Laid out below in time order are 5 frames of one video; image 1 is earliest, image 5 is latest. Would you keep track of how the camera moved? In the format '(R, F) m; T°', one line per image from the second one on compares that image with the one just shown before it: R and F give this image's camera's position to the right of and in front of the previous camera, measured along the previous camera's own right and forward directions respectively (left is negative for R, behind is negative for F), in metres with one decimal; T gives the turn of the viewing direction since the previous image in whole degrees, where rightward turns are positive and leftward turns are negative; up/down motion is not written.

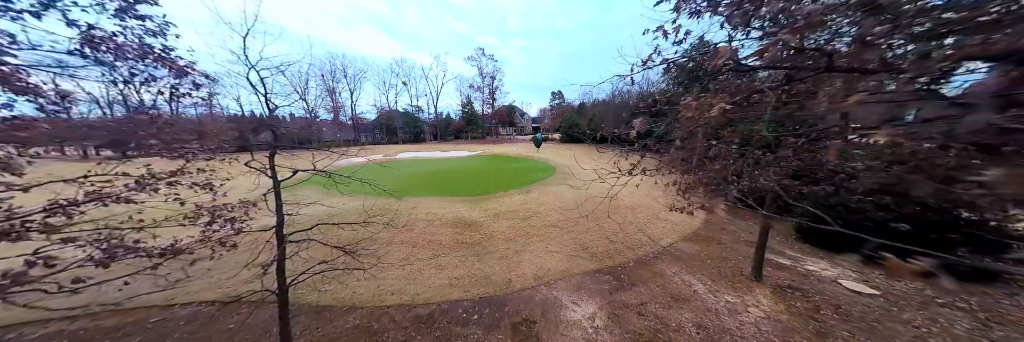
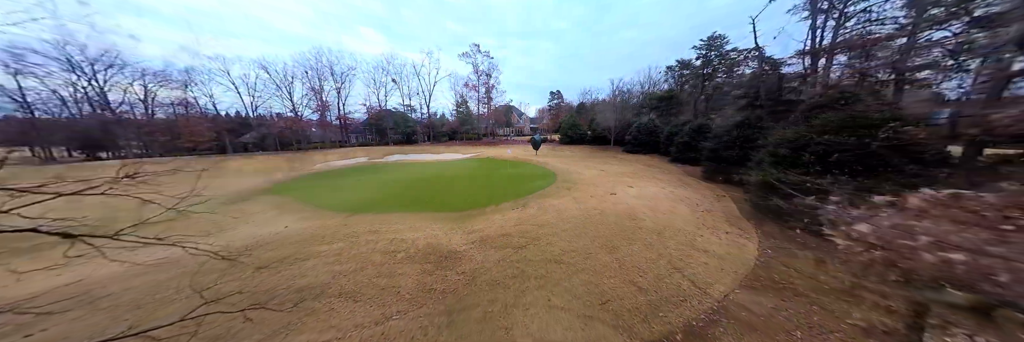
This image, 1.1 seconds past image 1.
(+0.2, +1.7) m; 0°
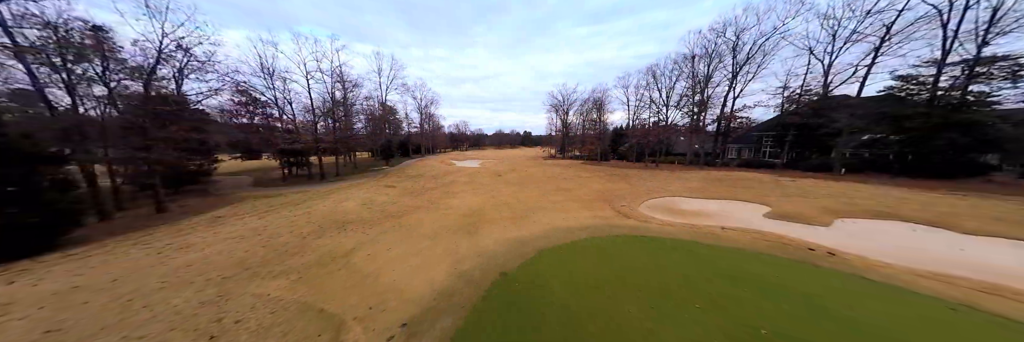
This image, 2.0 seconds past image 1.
(+0.2, +1.5) m; -1°
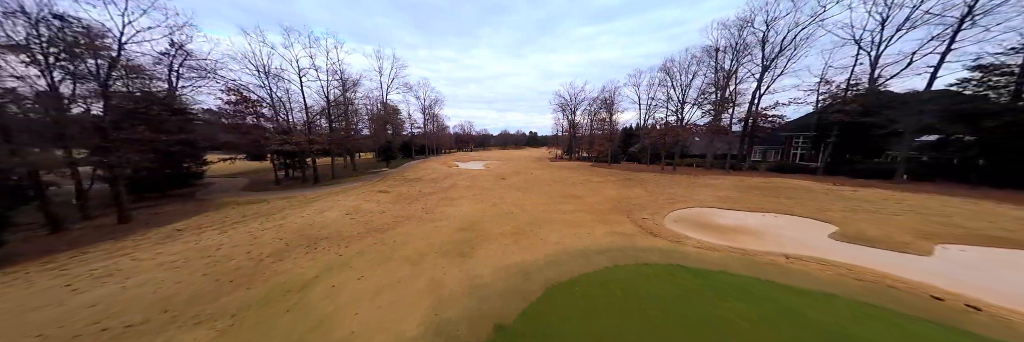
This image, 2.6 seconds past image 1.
(+0.1, +1.2) m; -2°
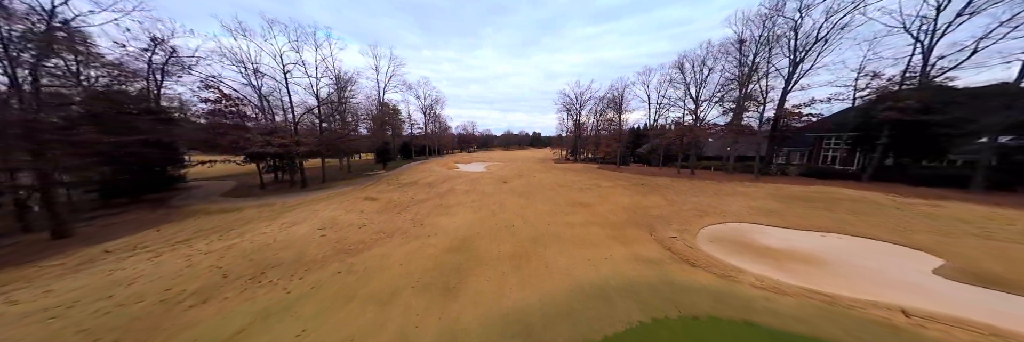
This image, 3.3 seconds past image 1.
(+0.1, +1.3) m; -1°
